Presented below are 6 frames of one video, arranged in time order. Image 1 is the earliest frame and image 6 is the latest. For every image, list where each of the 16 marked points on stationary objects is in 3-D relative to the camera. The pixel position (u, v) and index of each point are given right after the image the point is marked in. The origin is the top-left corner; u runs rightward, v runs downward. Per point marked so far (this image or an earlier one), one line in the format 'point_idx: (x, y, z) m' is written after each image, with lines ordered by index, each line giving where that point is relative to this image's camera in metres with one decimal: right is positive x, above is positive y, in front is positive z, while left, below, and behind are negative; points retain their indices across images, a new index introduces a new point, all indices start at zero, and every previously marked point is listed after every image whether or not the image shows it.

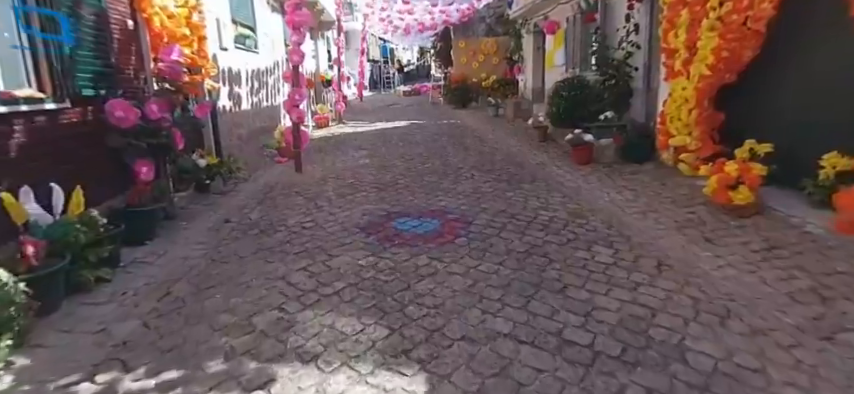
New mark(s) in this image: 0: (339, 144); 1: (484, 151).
0: (-1.5, +0.9, +9.1) m
1: (+0.9, +0.7, +7.9) m
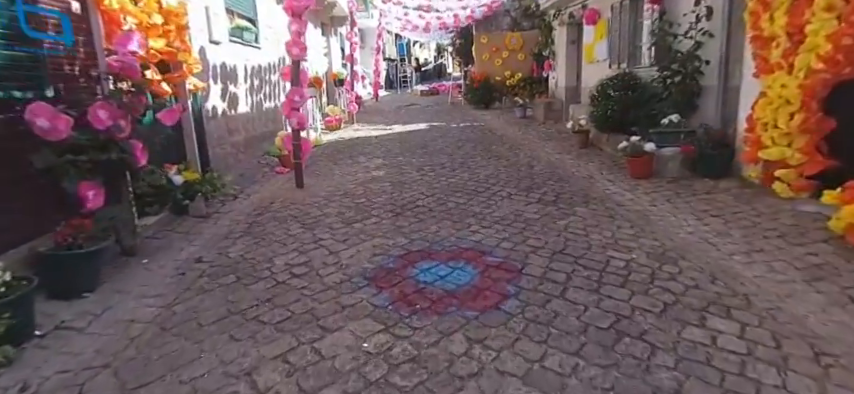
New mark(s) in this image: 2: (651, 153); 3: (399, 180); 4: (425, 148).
0: (-1.2, +0.7, +8.0) m
1: (+1.2, +0.5, +6.7) m
2: (+2.4, +0.5, +5.6) m
3: (-0.3, +0.2, +5.8) m
4: (0.0, +0.7, +7.9) m
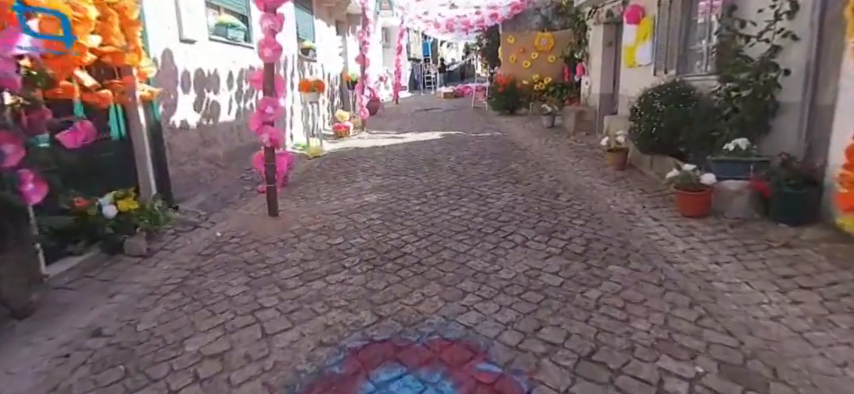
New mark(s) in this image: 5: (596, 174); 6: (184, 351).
0: (-1.1, +0.4, +7.0) m
1: (+1.2, +0.1, +5.6) m
2: (+2.3, +0.1, +4.4) m
3: (-0.3, -0.1, +4.8) m
4: (+0.1, +0.4, +6.9) m
5: (+2.0, +0.3, +6.1) m
6: (-1.2, -0.7, +2.5) m
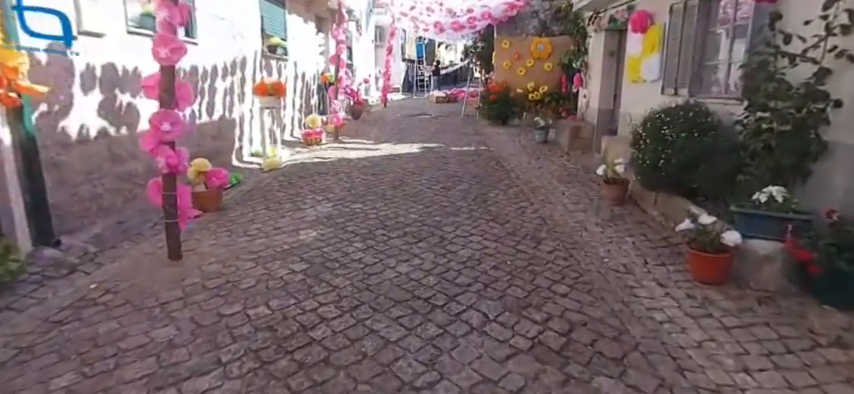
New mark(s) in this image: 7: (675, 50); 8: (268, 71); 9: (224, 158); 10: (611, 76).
0: (-1.5, +0.1, +6.0) m
1: (+0.8, -0.2, +4.6) m
2: (+1.9, -0.3, +3.4) m
3: (-0.7, -0.4, +3.7) m
4: (-0.3, +0.1, +5.9) m
5: (+1.6, -0.1, +5.1) m
6: (-1.6, -1.0, +1.5) m
7: (+2.6, +1.6, +5.6) m
8: (-2.6, +2.0, +8.5) m
9: (-2.6, +0.5, +6.8) m
10: (+2.8, +1.9, +8.2) m
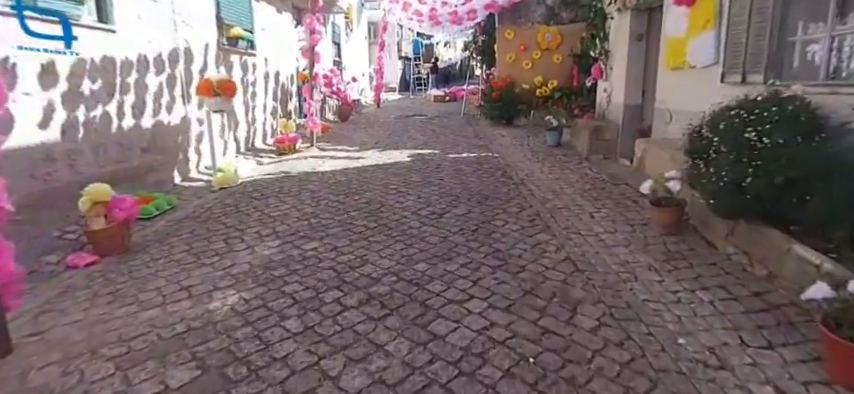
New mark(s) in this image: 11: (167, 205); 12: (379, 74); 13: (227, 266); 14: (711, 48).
0: (-1.6, -0.1, +4.6) m
1: (+0.7, -0.4, +3.2) m
2: (+1.8, -0.5, +1.9) m
3: (-0.9, -0.7, +2.3) m
4: (-0.4, -0.1, +4.4) m
5: (+1.4, -0.3, +3.7) m
6: (-1.7, -1.3, +0.1) m
7: (+2.5, +1.4, +4.2) m
8: (-2.7, +1.7, +7.1) m
9: (-2.7, +0.2, +5.4) m
10: (+2.7, +1.7, +6.8) m
11: (-2.3, -0.1, +4.8) m
12: (-1.5, +3.8, +16.5) m
13: (-1.2, -0.4, +3.3) m
14: (+2.5, +1.3, +4.6) m
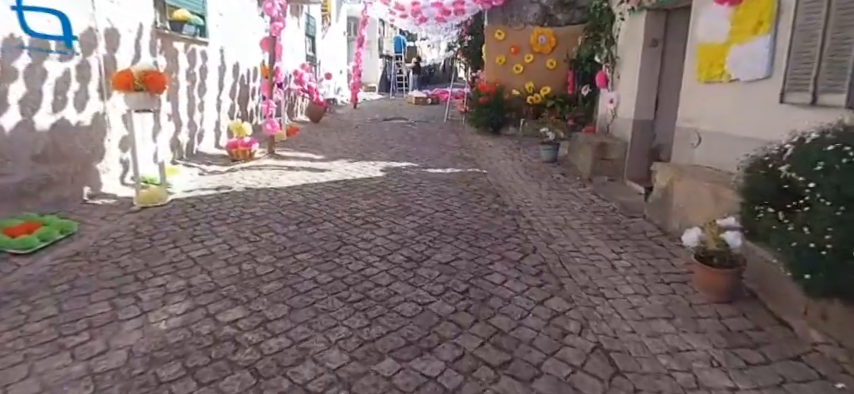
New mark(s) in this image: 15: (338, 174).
0: (-1.7, -0.3, +3.4) m
1: (+0.6, -0.7, +2.2) m
2: (+1.7, -0.8, +1.0) m
3: (-0.9, -0.9, +1.3) m
4: (-0.6, -0.4, +3.4) m
5: (+1.3, -0.6, +2.7) m
6: (-1.7, -1.5, -1.0) m
7: (+2.4, +1.1, +3.3) m
8: (-2.9, +1.6, +6.0) m
9: (-2.9, +0.1, +4.3) m
10: (+2.5, +1.4, +5.8) m
11: (-2.5, -0.3, +3.6) m
12: (-2.0, +3.6, +15.4) m
13: (-1.4, -0.7, +2.2) m
14: (+2.4, +1.0, +3.7) m
15: (-1.0, +0.3, +5.9) m
